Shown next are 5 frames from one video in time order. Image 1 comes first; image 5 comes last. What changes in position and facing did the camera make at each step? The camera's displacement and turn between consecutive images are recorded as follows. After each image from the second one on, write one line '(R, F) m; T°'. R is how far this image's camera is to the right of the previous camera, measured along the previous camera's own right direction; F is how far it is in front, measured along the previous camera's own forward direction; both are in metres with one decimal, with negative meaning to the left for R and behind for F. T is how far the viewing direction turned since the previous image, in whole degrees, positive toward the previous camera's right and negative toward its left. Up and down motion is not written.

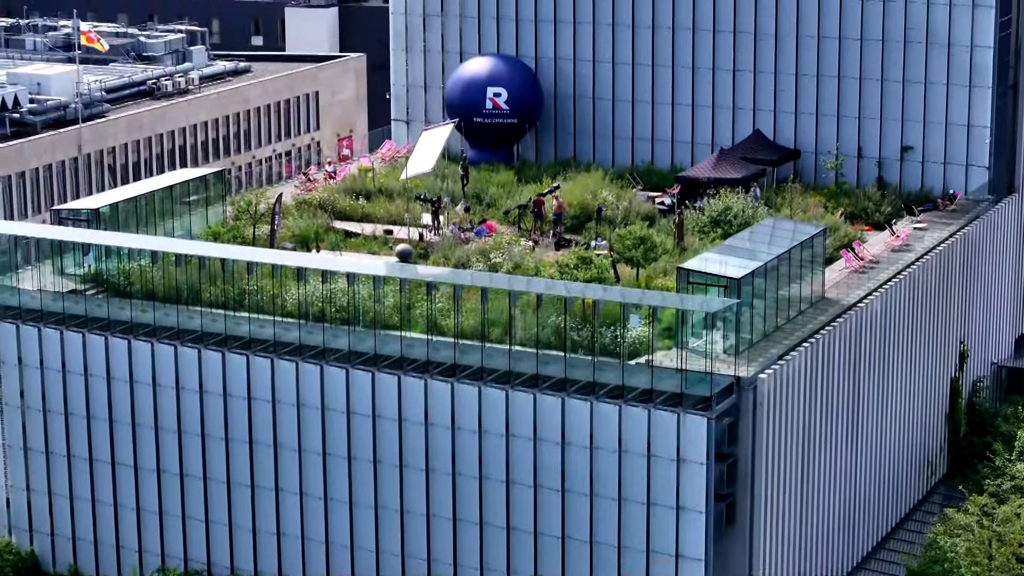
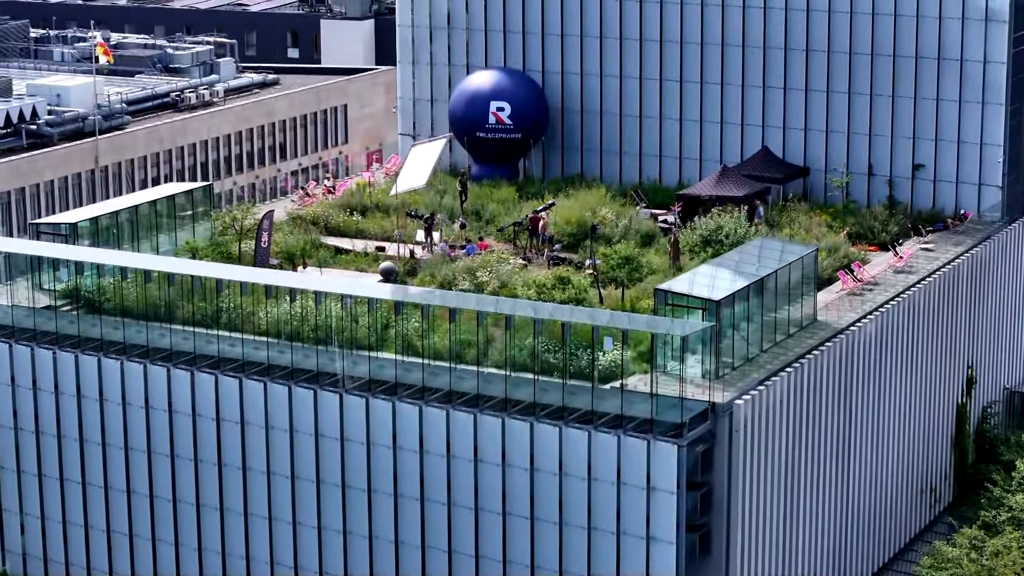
(+2.2, +1.6) m; -2°
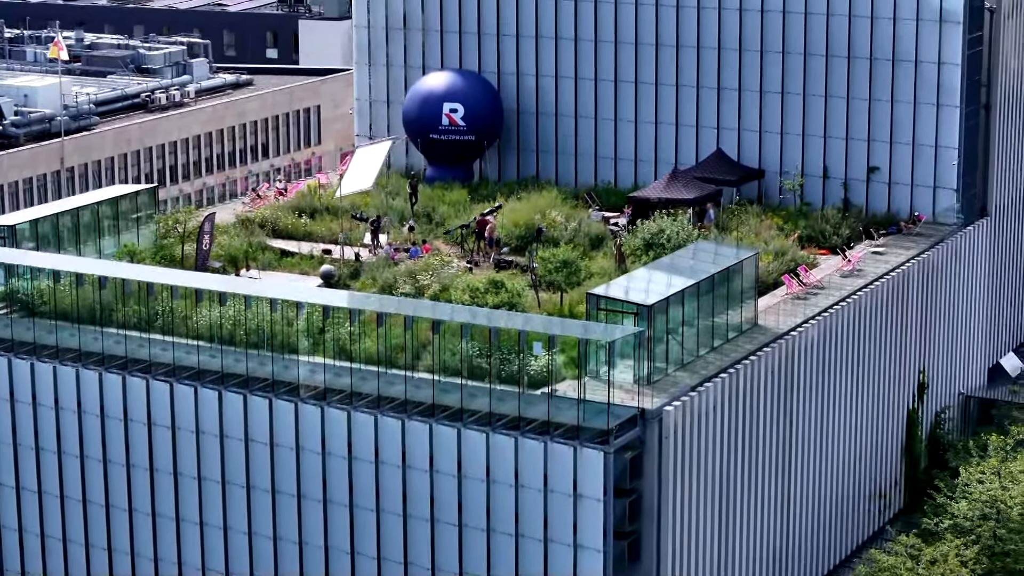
(+1.7, +0.6) m; 0°
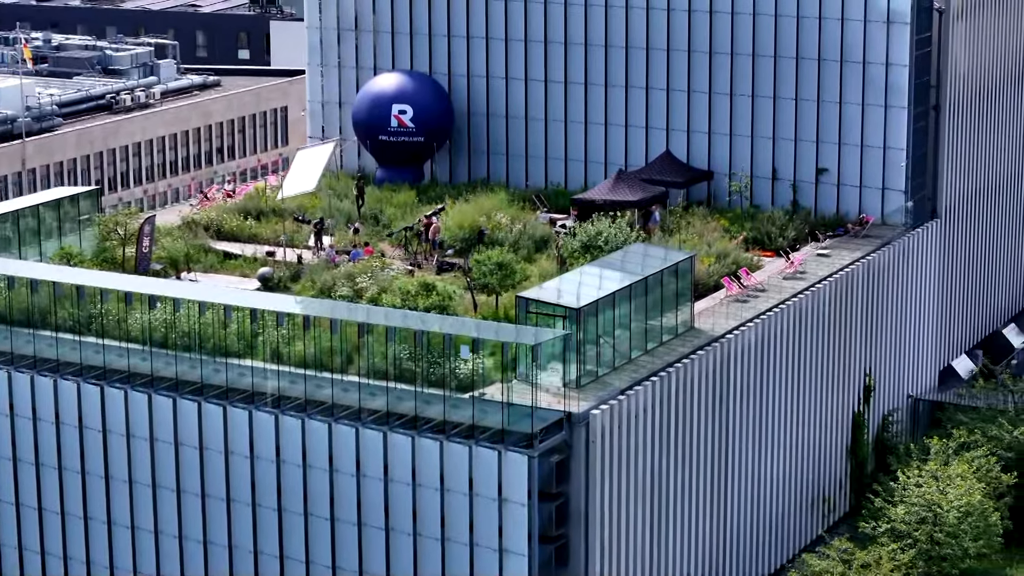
(+1.5, +0.2) m; 0°
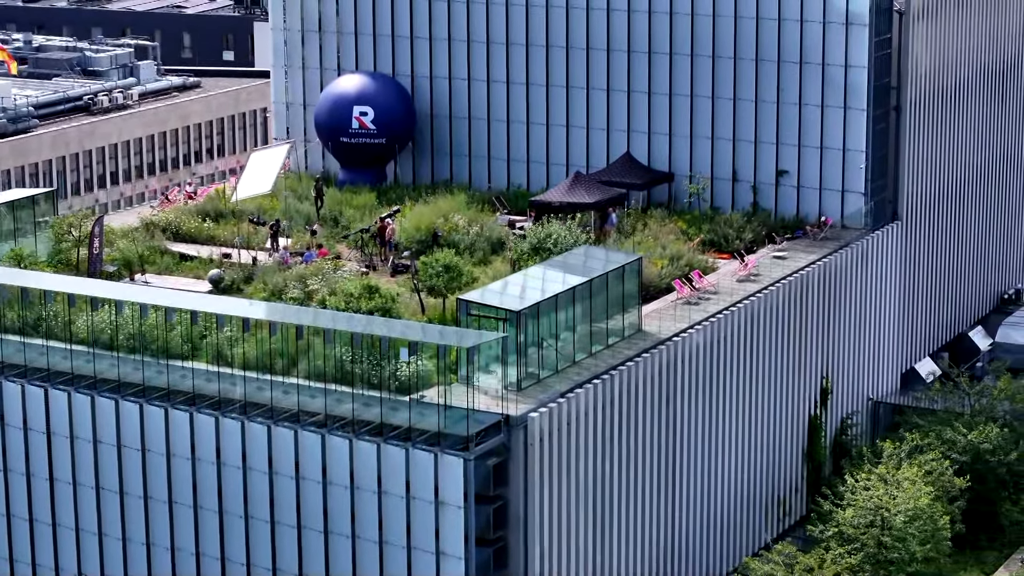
(+1.4, +0.1) m; 0°
